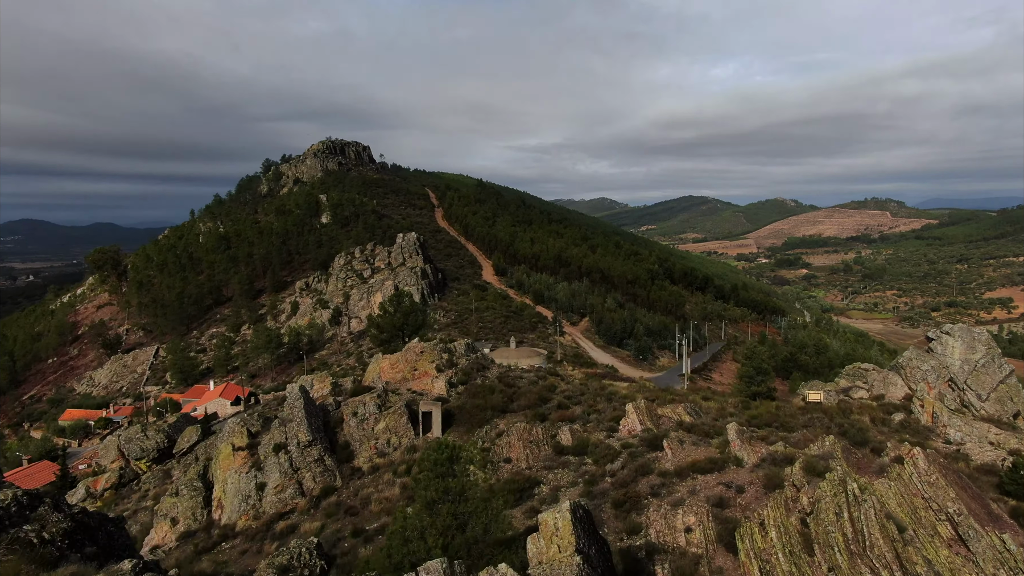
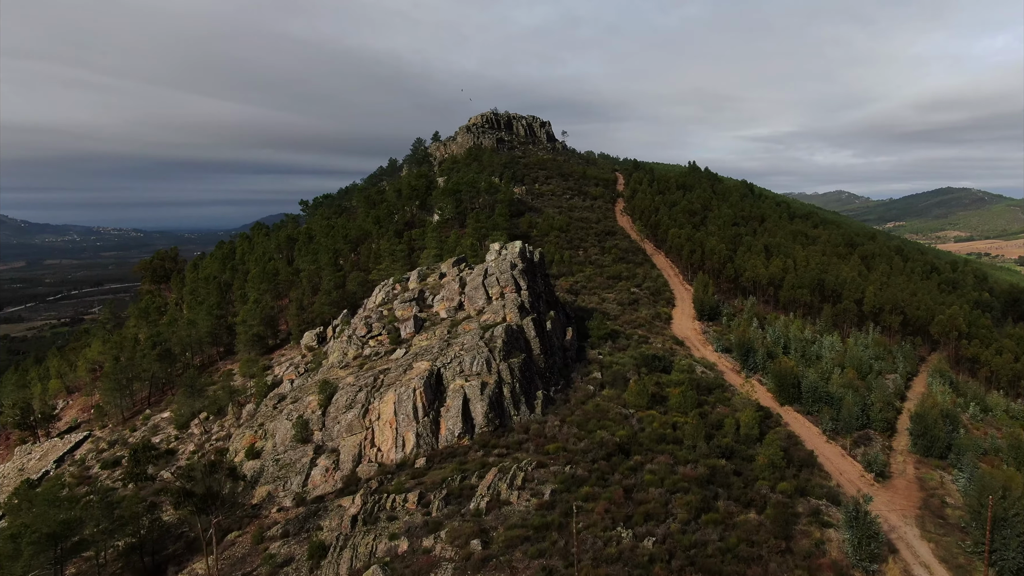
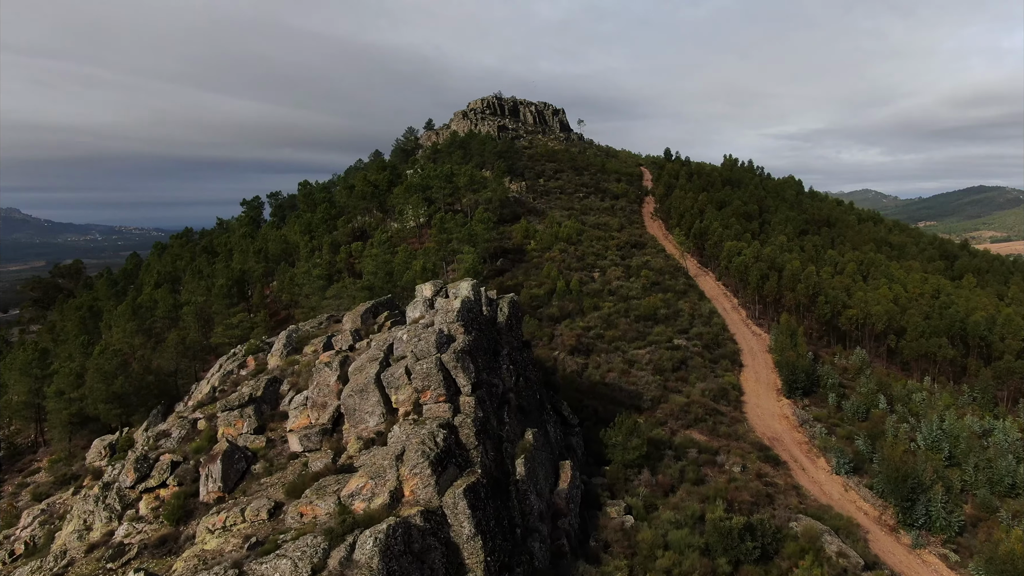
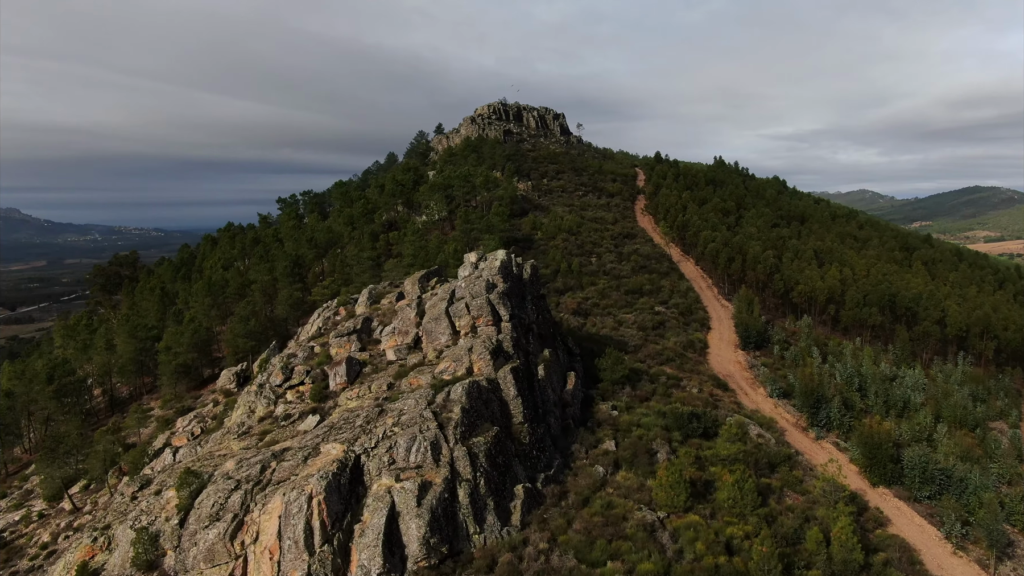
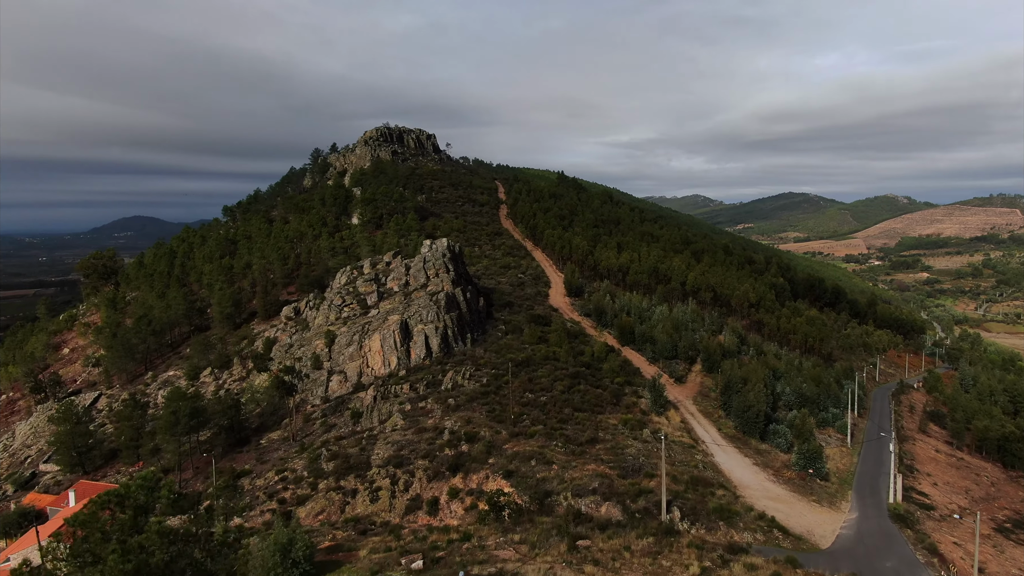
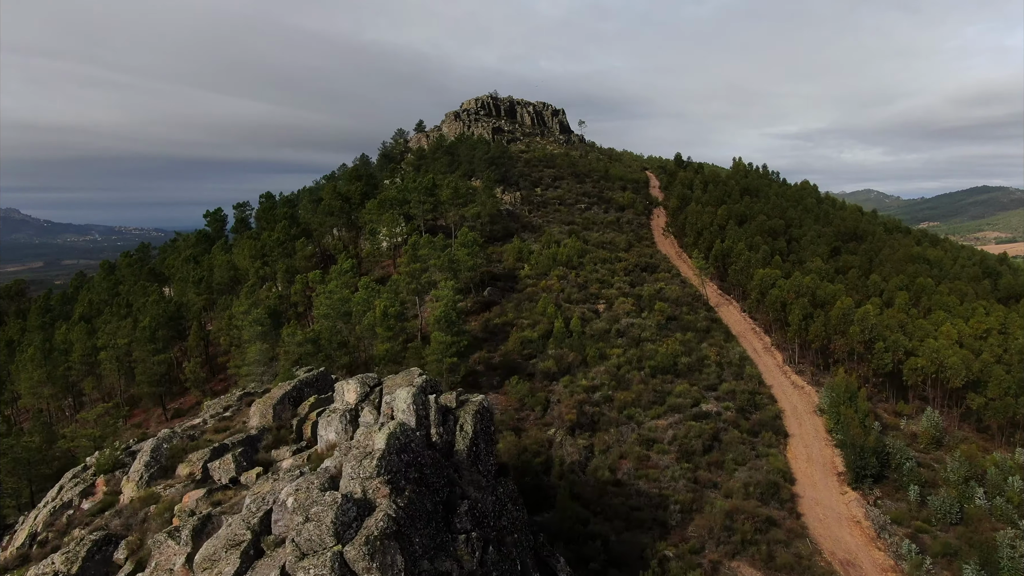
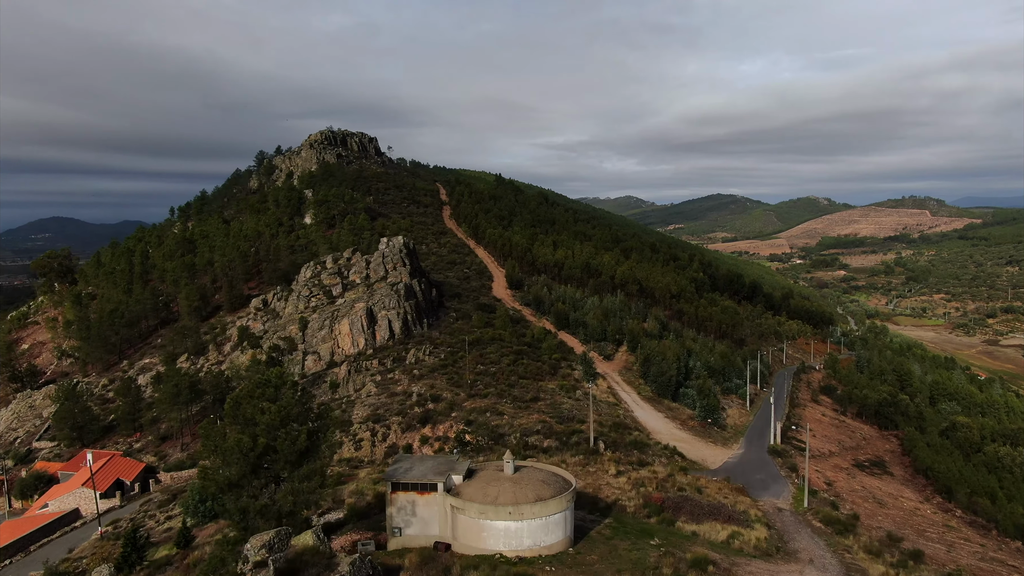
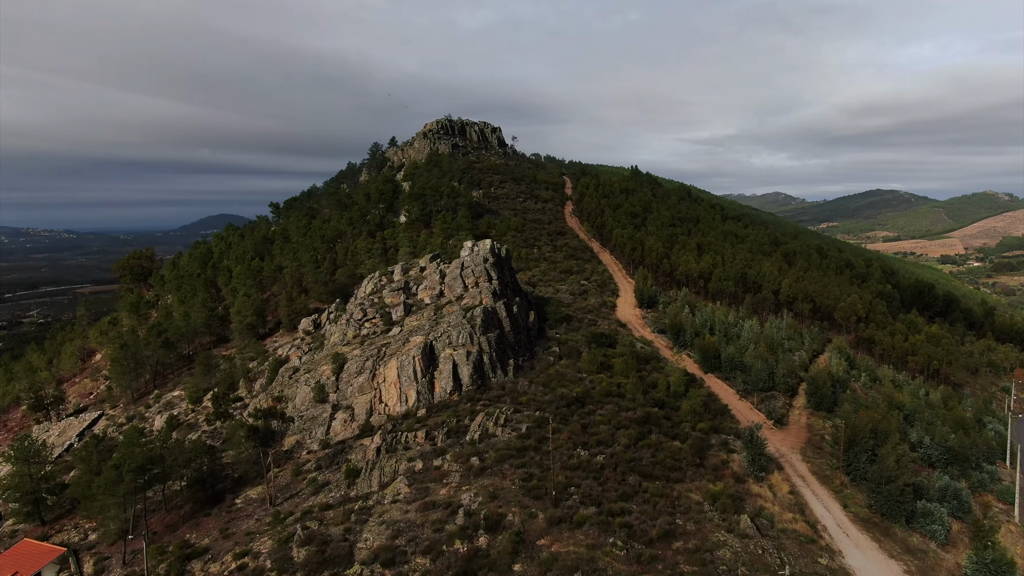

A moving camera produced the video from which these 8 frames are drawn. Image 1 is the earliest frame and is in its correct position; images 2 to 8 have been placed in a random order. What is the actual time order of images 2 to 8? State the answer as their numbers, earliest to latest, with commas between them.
7, 5, 8, 2, 4, 3, 6
